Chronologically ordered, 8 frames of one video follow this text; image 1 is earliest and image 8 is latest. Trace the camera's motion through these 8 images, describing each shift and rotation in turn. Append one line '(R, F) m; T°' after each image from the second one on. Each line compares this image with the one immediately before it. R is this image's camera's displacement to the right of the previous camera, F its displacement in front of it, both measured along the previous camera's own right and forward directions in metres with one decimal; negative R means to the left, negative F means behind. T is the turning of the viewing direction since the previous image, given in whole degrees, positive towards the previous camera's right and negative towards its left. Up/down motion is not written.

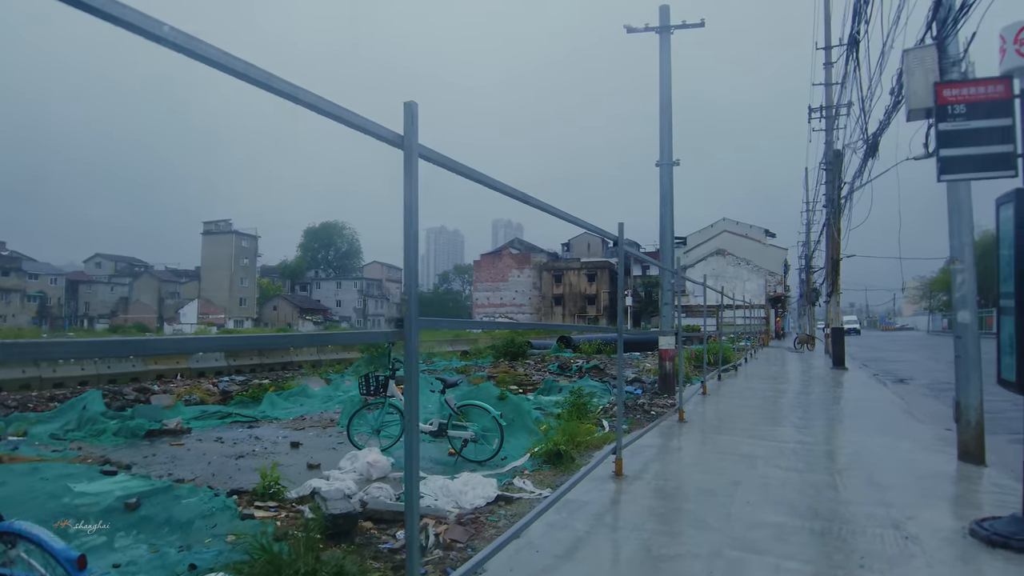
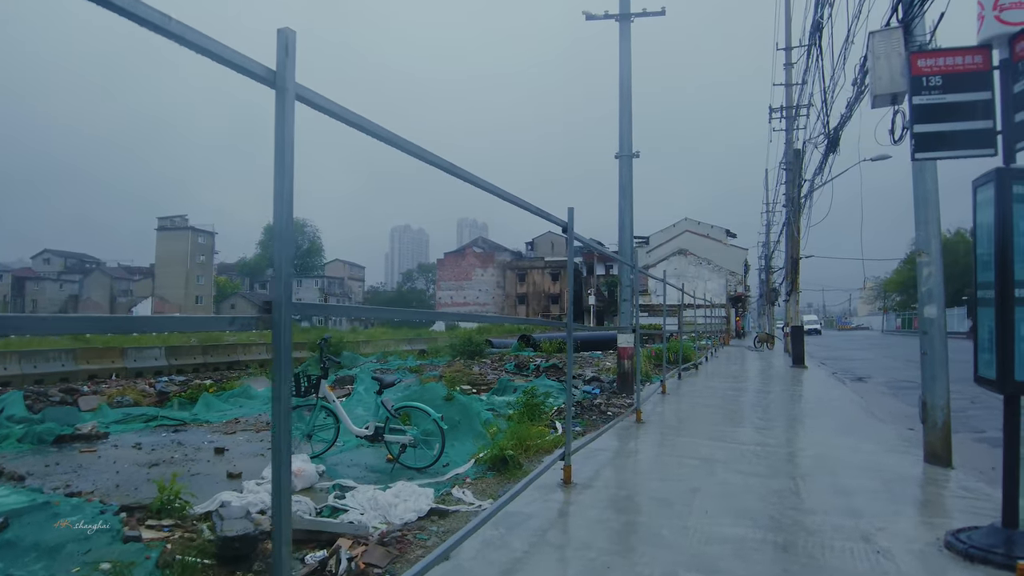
(+0.1, +0.2) m; +3°
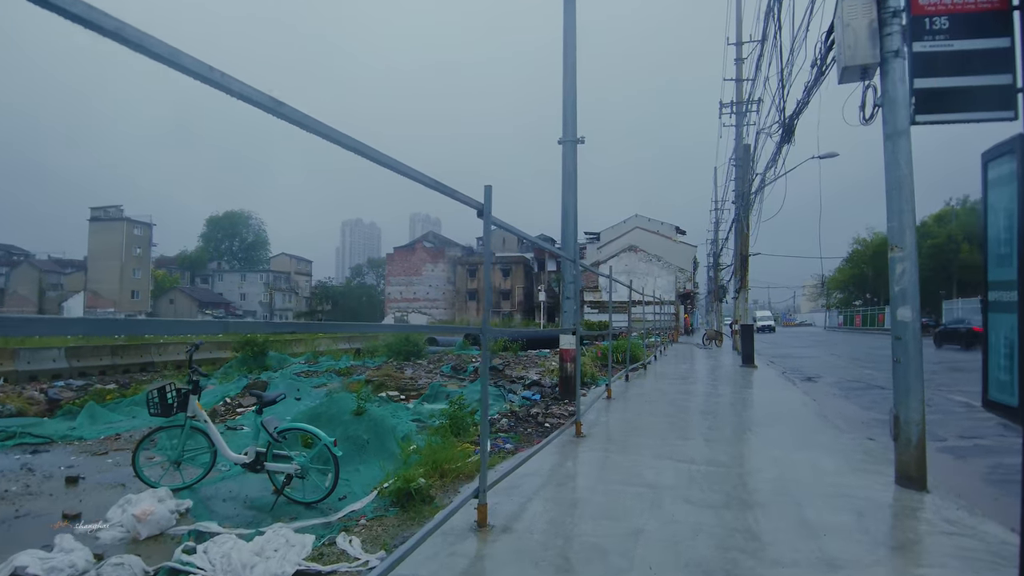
(+0.1, +0.3) m; +4°
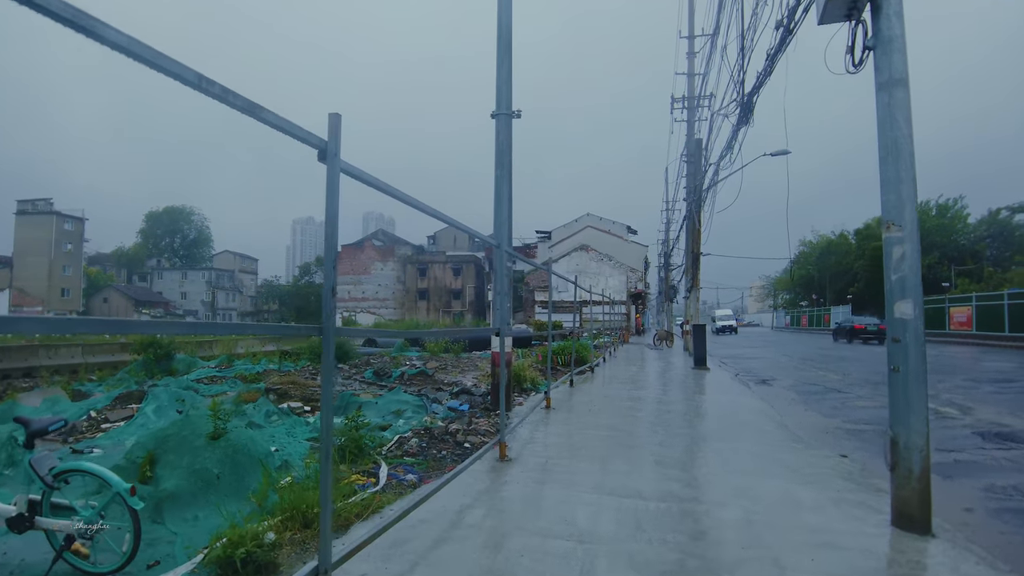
(+0.1, +0.4) m; +4°
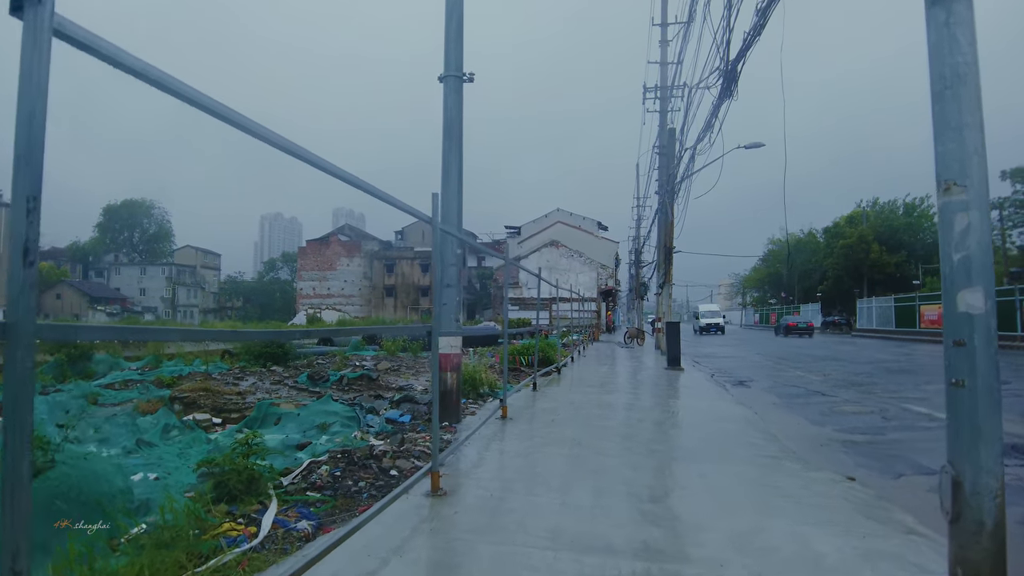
(+0.1, +0.4) m; +2°
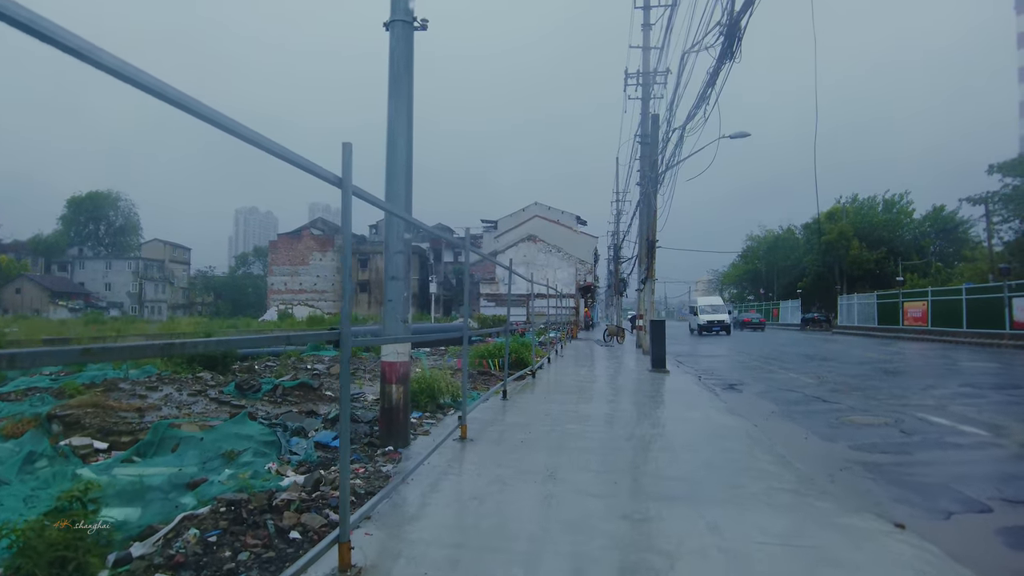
(+0.1, +0.5) m; +2°
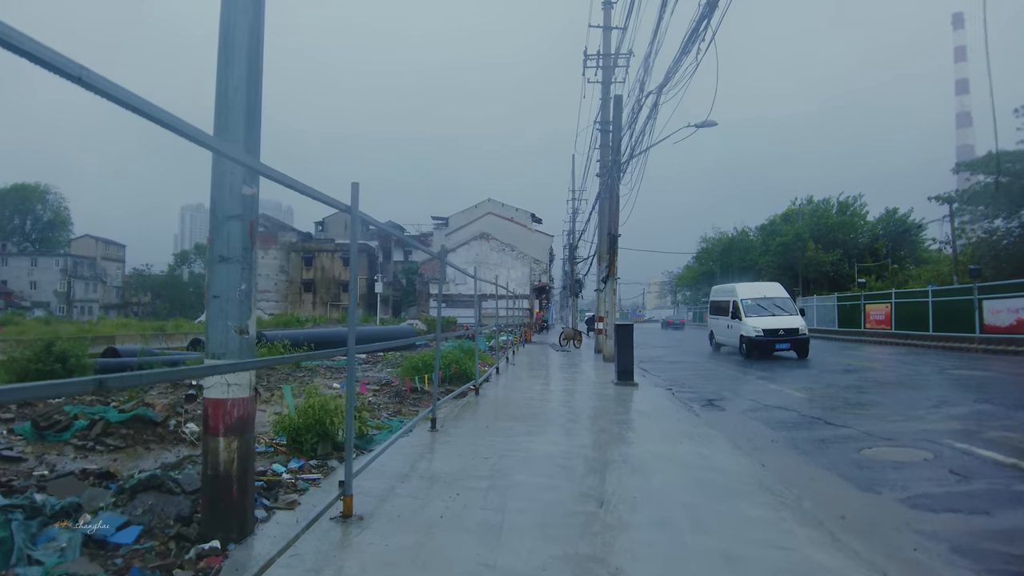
(+0.1, +0.8) m; +4°
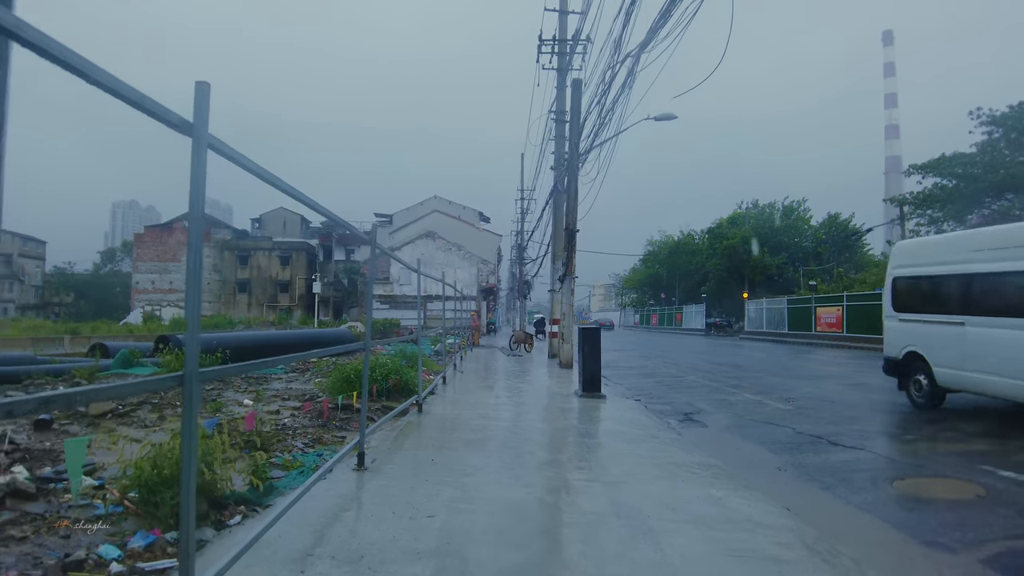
(0.0, +0.6) m; +5°
